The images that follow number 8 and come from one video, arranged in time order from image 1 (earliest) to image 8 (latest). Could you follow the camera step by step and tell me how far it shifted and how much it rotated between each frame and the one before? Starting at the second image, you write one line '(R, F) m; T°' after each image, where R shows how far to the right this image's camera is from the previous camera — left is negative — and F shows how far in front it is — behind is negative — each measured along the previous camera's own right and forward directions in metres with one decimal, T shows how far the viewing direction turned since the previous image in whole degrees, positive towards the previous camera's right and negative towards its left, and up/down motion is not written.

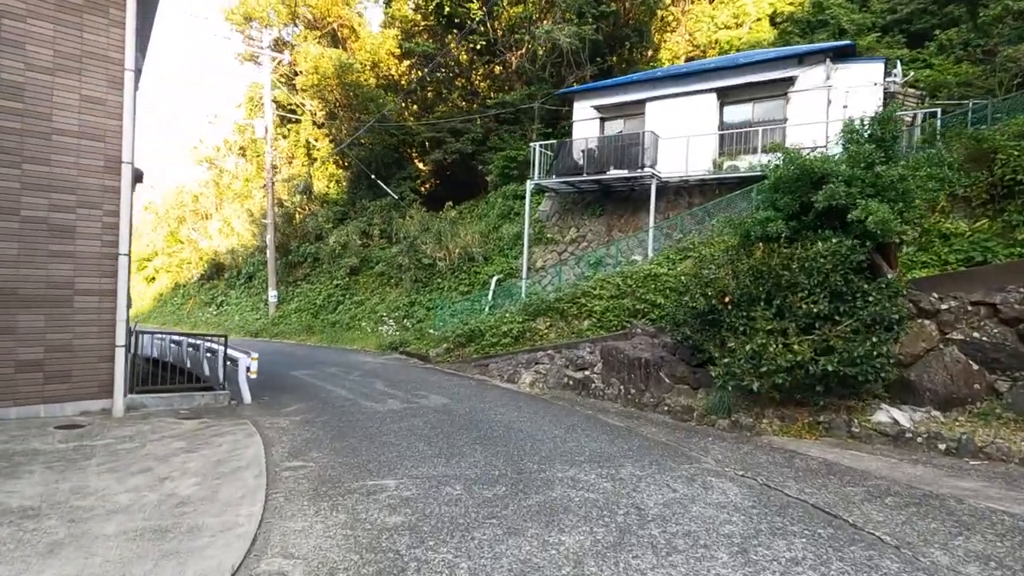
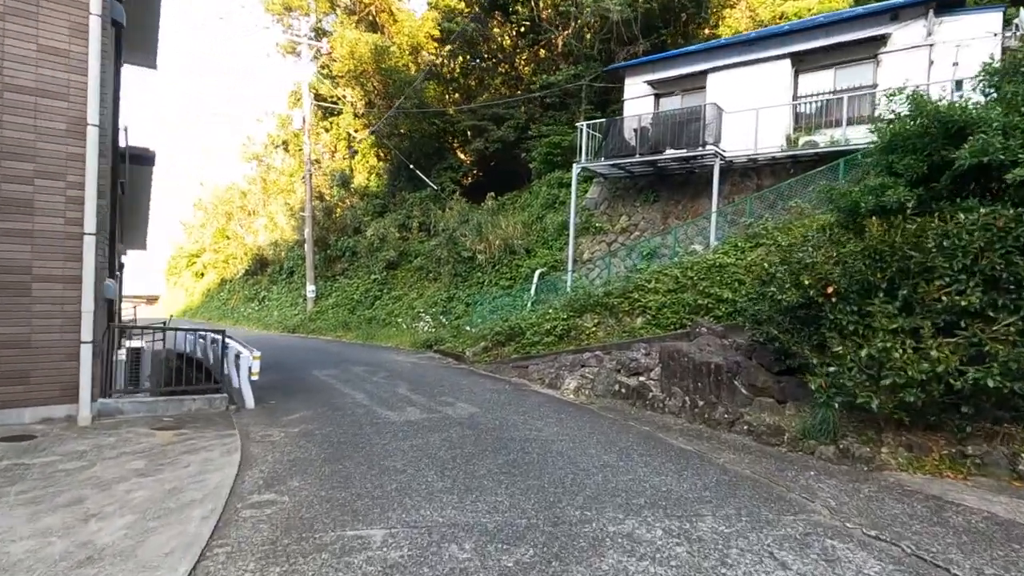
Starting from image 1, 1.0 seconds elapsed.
(+0.1, +1.3) m; -5°
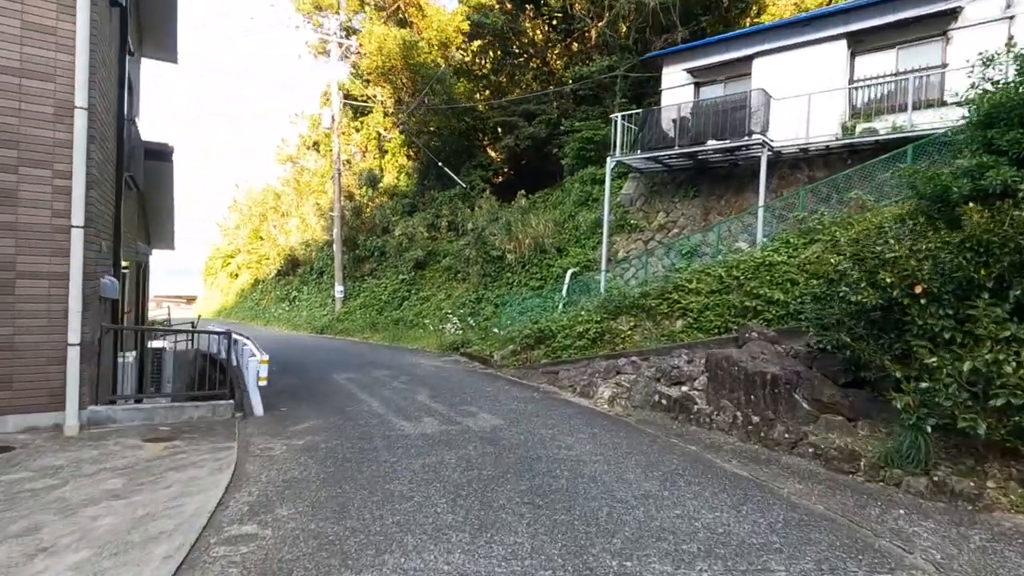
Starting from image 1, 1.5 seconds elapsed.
(+0.1, +0.7) m; -3°
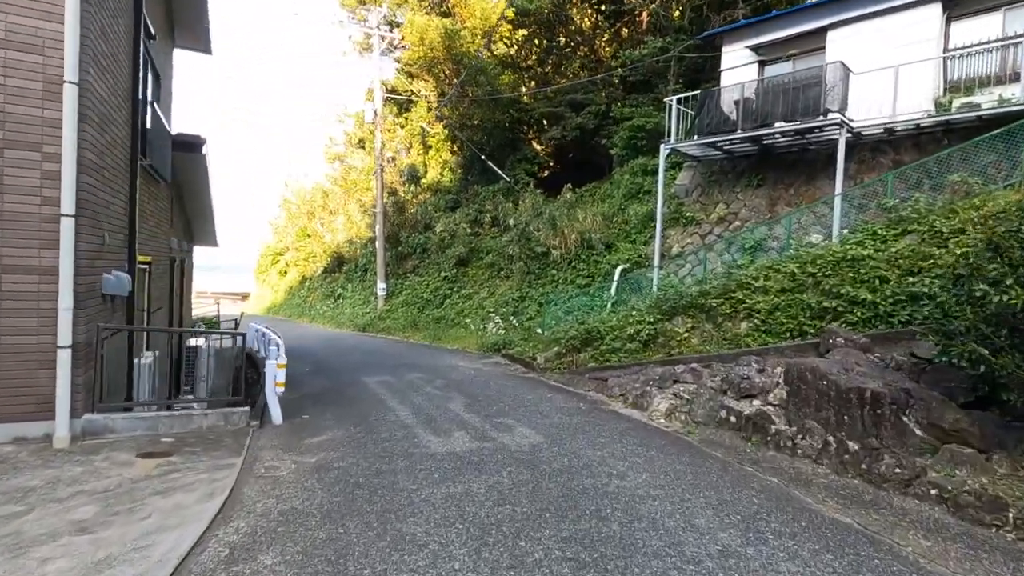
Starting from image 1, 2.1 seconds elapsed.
(0.0, +0.8) m; -5°
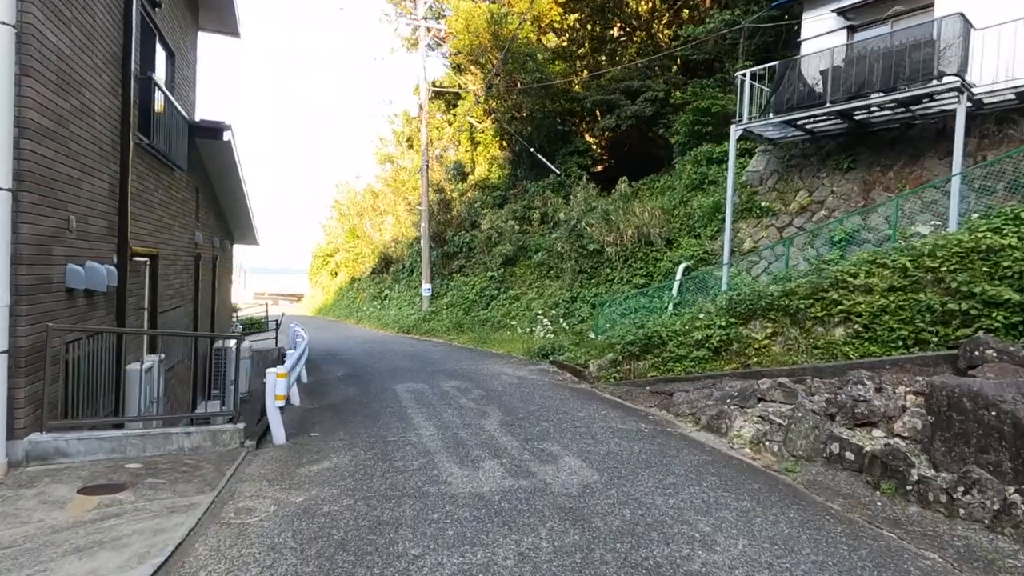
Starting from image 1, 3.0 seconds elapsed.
(+0.1, +1.2) m; -6°
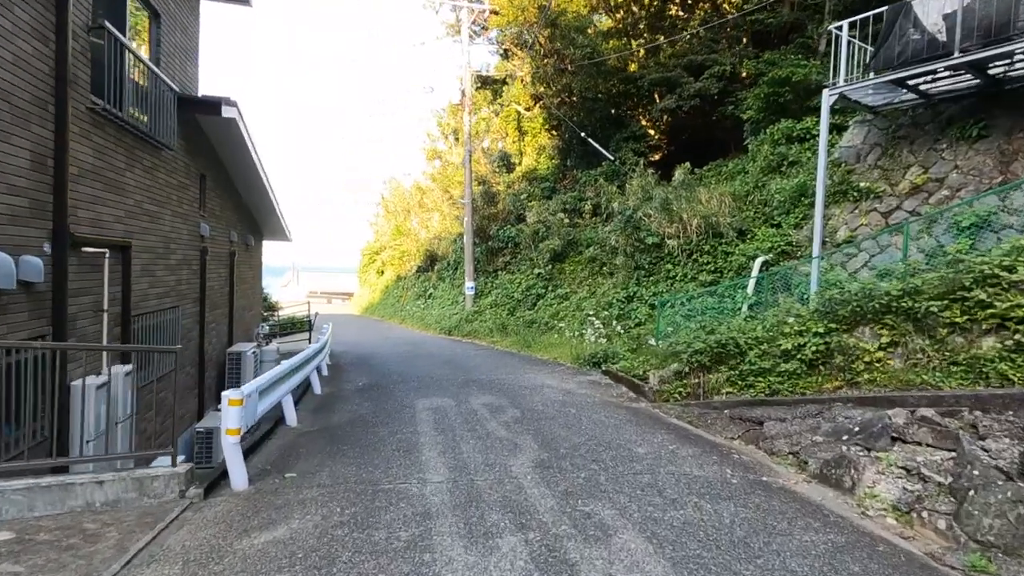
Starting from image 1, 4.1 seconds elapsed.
(+0.1, +1.5) m; -6°
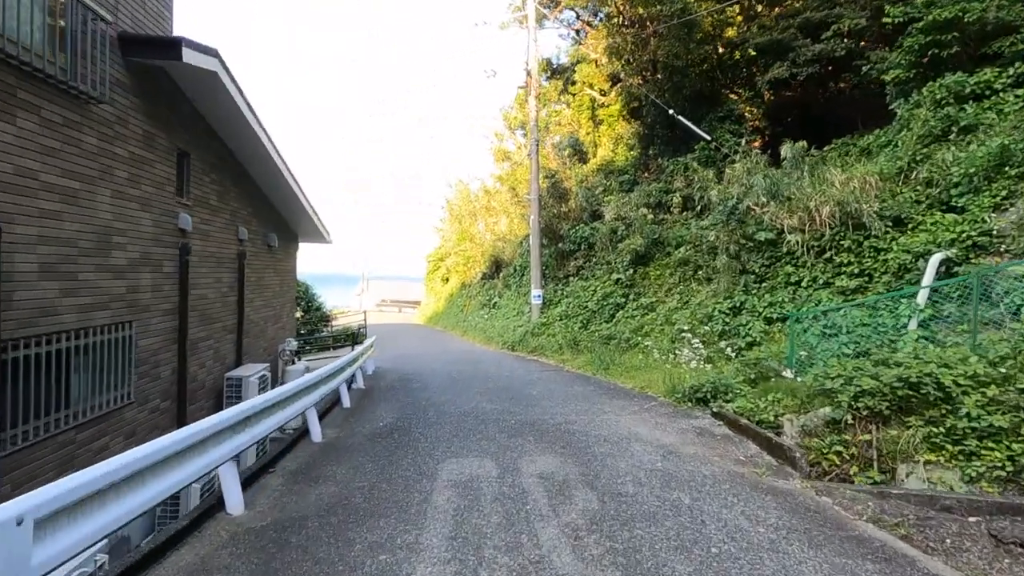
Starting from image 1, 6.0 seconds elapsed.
(0.0, +2.5) m; -8°
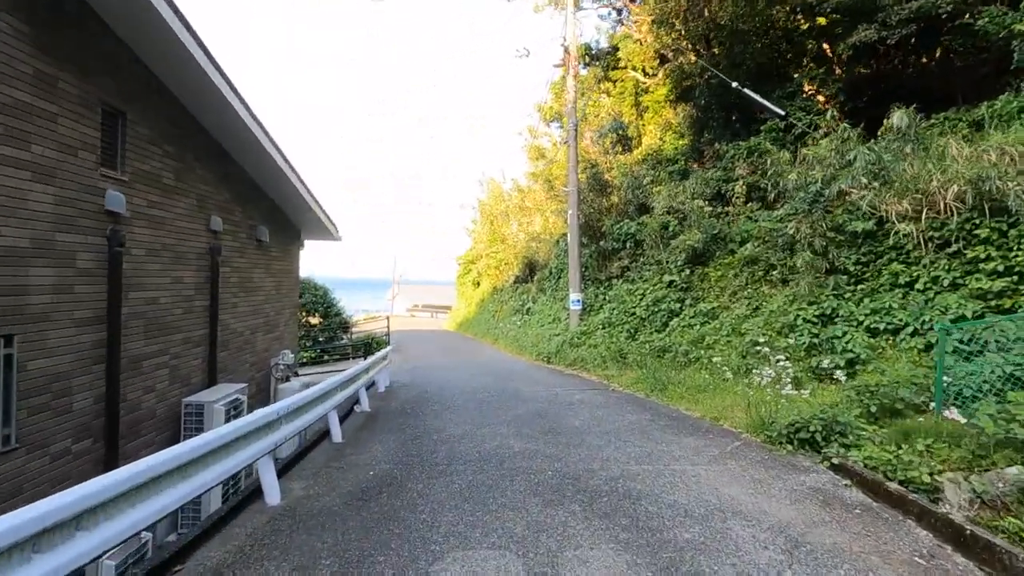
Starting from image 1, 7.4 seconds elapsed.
(0.0, +1.8) m; -4°
